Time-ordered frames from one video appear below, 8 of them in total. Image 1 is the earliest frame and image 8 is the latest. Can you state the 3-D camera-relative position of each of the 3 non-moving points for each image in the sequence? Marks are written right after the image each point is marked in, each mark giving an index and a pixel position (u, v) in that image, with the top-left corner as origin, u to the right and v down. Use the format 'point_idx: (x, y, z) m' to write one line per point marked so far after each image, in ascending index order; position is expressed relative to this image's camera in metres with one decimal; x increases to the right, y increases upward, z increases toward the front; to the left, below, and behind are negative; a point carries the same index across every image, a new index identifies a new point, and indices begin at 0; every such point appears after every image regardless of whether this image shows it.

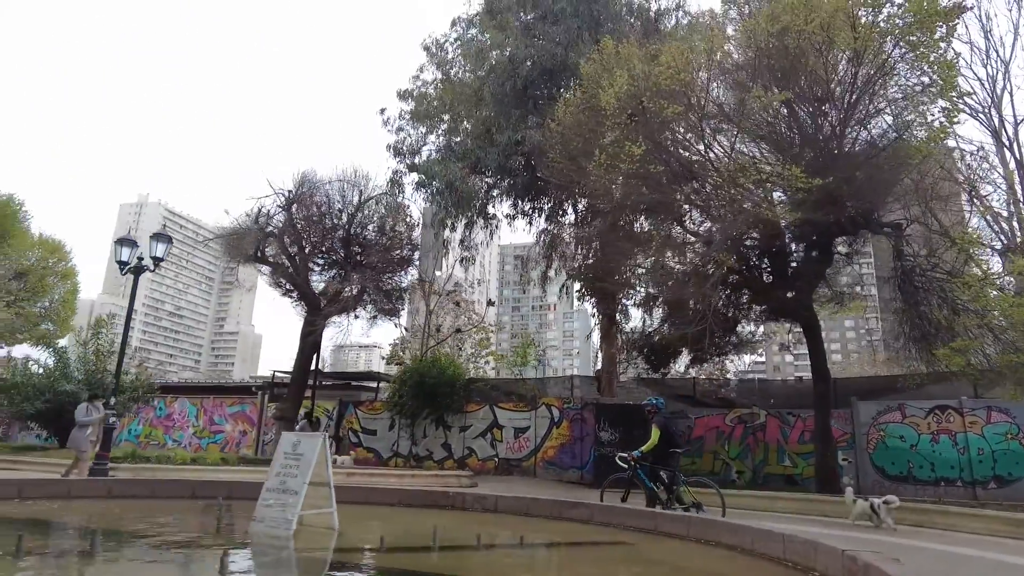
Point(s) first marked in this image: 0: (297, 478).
0: (-2.0, -1.8, +6.1) m
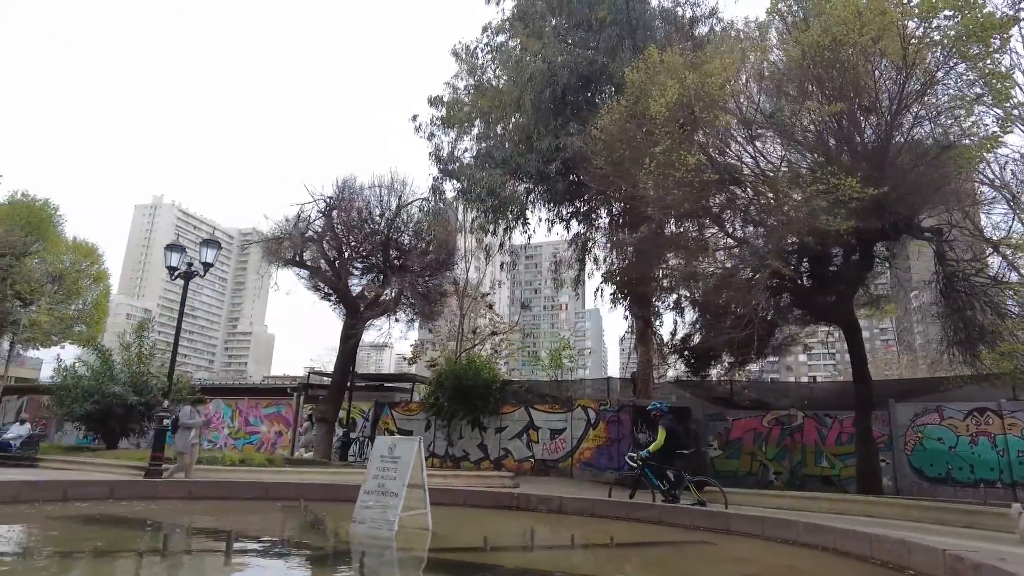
0: (-1.1, -1.9, +6.4) m
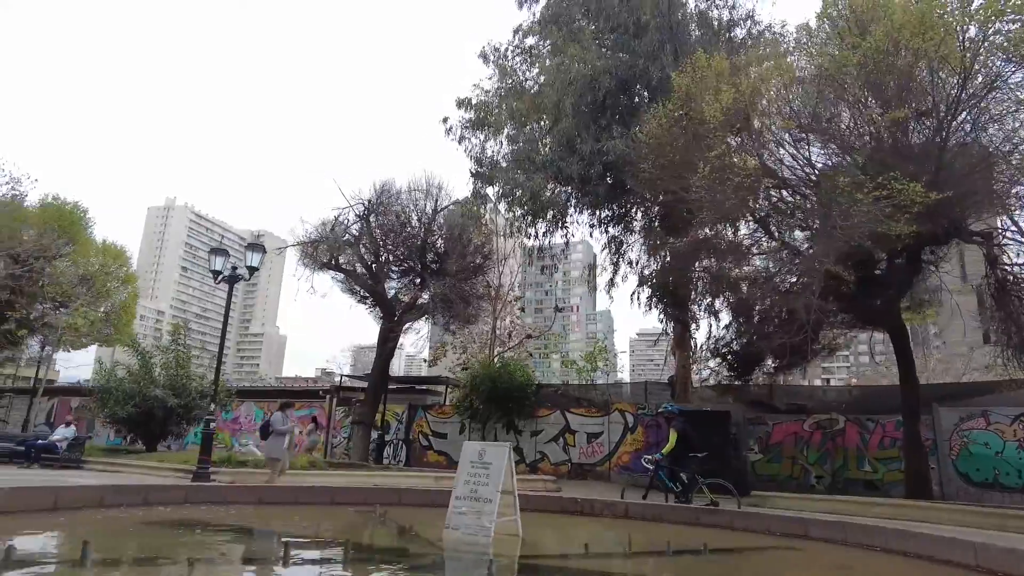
0: (-0.2, -2.0, +6.5) m
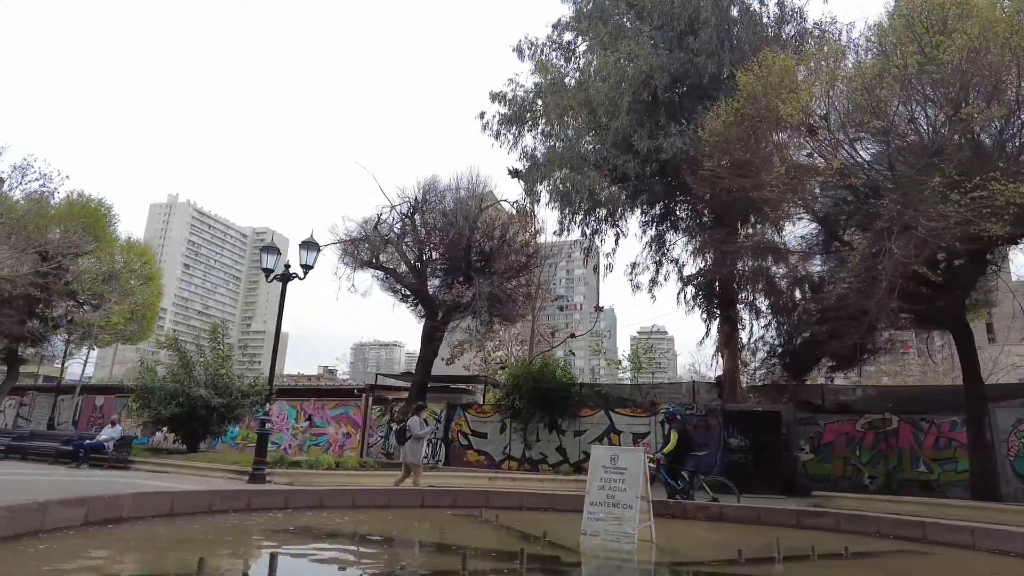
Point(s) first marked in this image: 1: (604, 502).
0: (+1.1, -2.0, +6.3) m
1: (+0.9, -2.1, +6.4) m
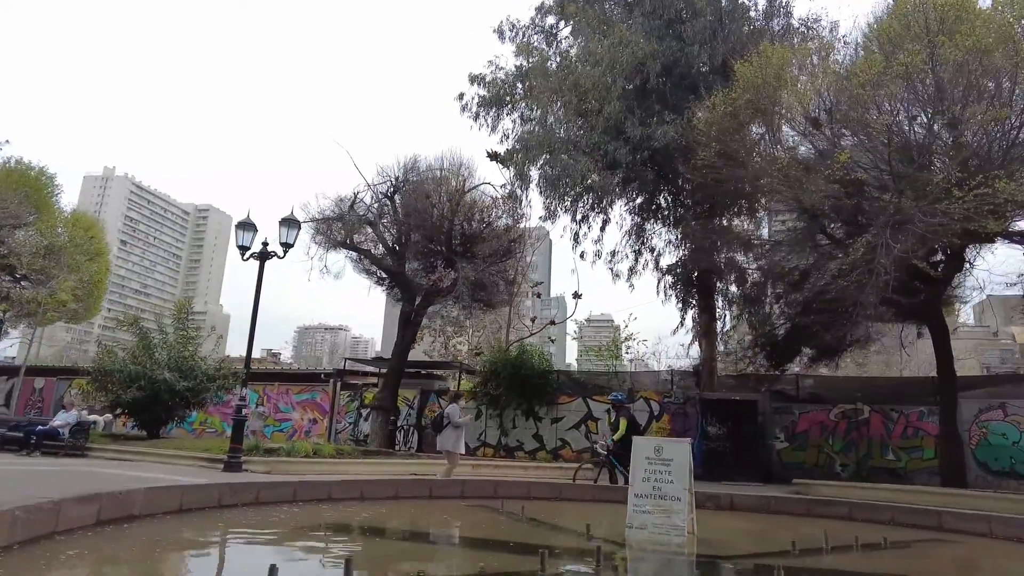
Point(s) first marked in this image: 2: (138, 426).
0: (+1.5, -1.9, +6.2) m
1: (+1.3, -2.0, +6.2) m
2: (-9.5, -3.5, +16.5) m
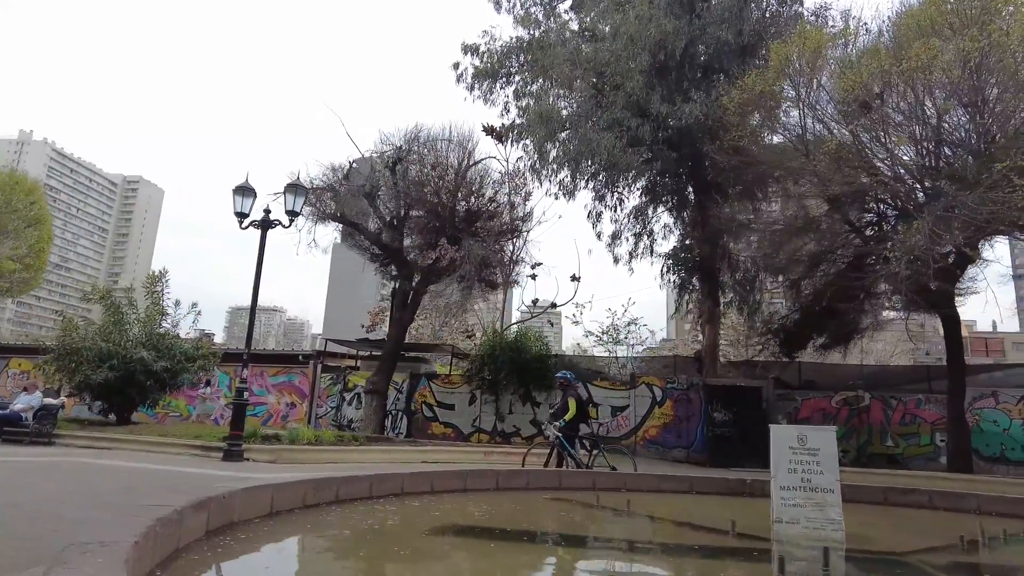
0: (+2.7, -1.6, +5.7) m
1: (+2.5, -1.7, +5.7) m
2: (-9.3, -2.8, +14.9) m
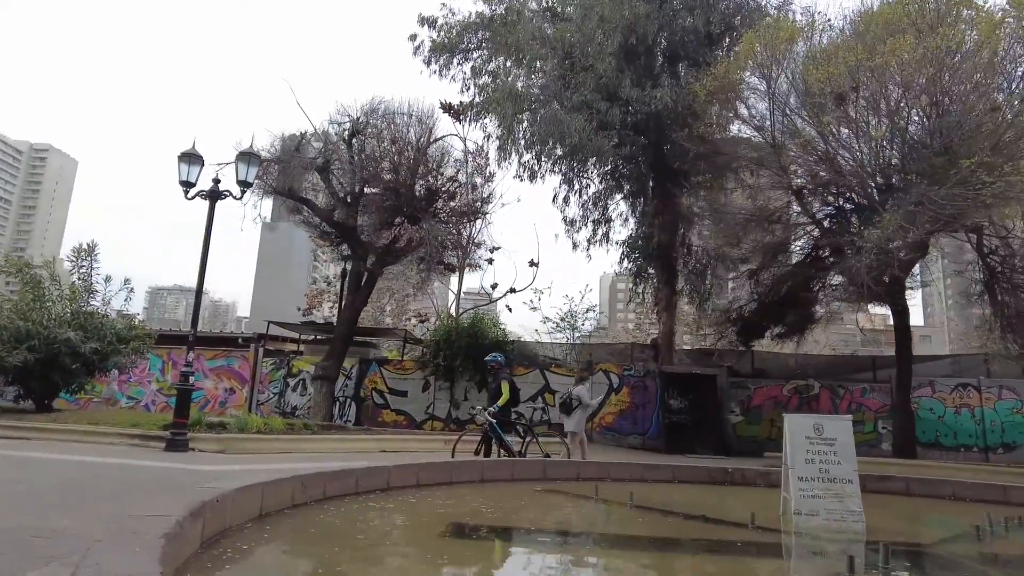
0: (+2.8, -1.5, +5.6) m
1: (+2.6, -1.6, +5.5) m
2: (-10.1, -2.2, +13.4) m
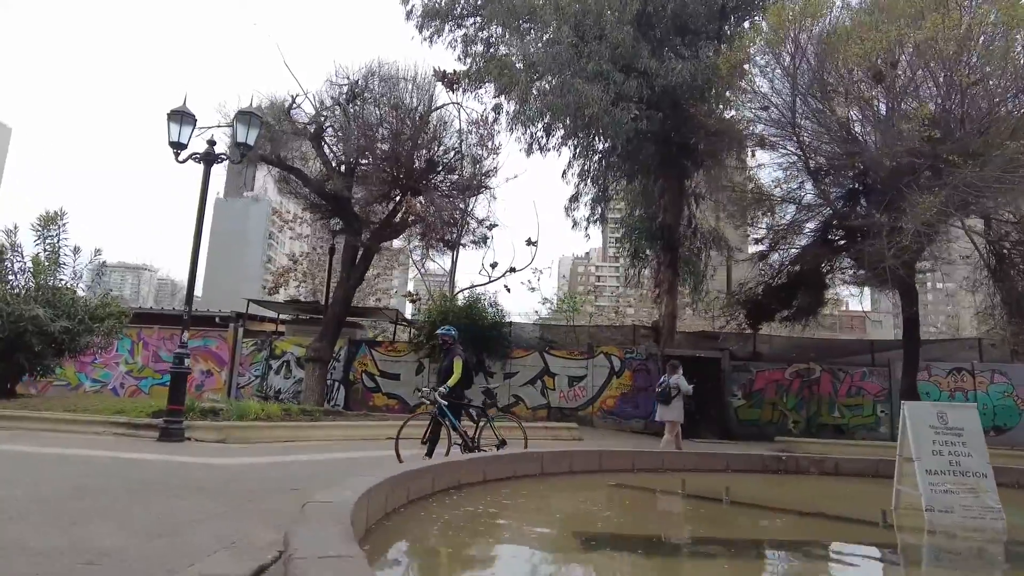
0: (+3.6, -1.3, +5.1) m
1: (+3.4, -1.4, +5.1) m
2: (-9.8, -1.7, +12.1) m
